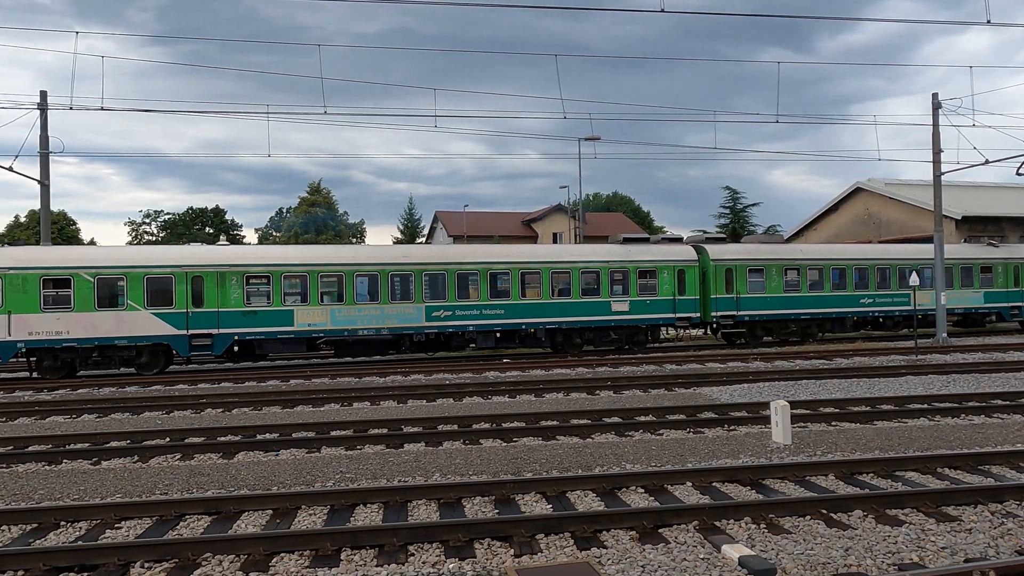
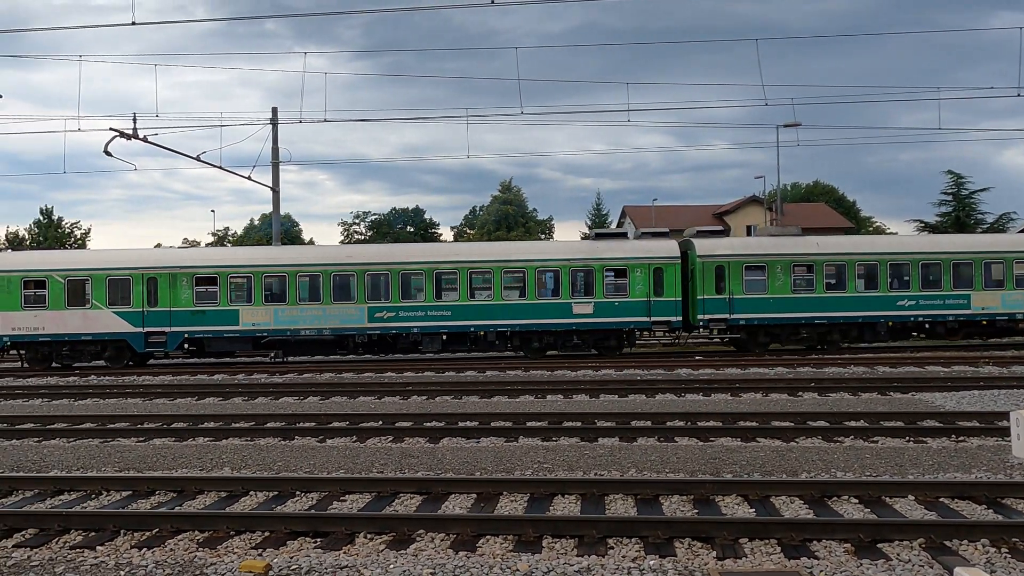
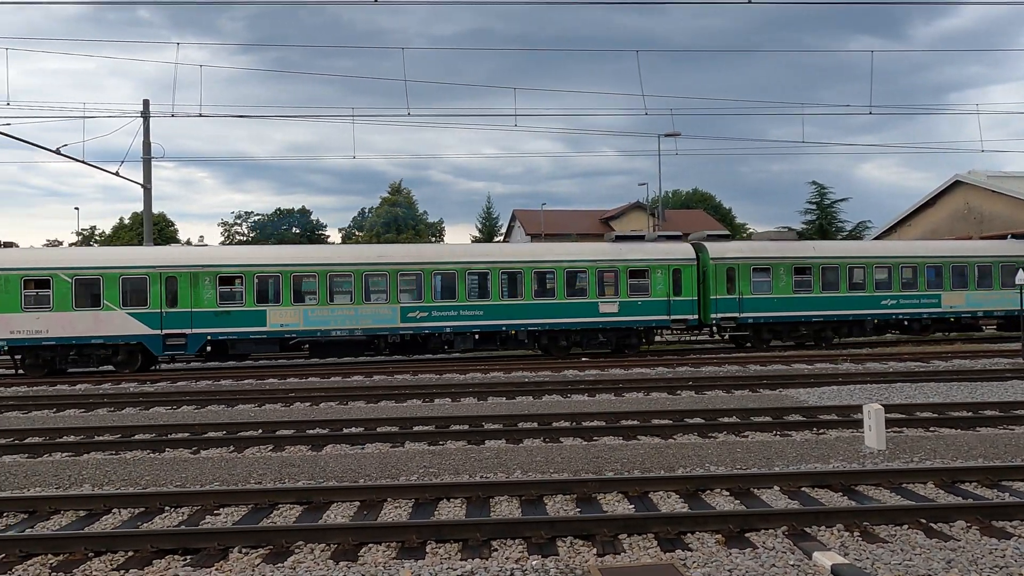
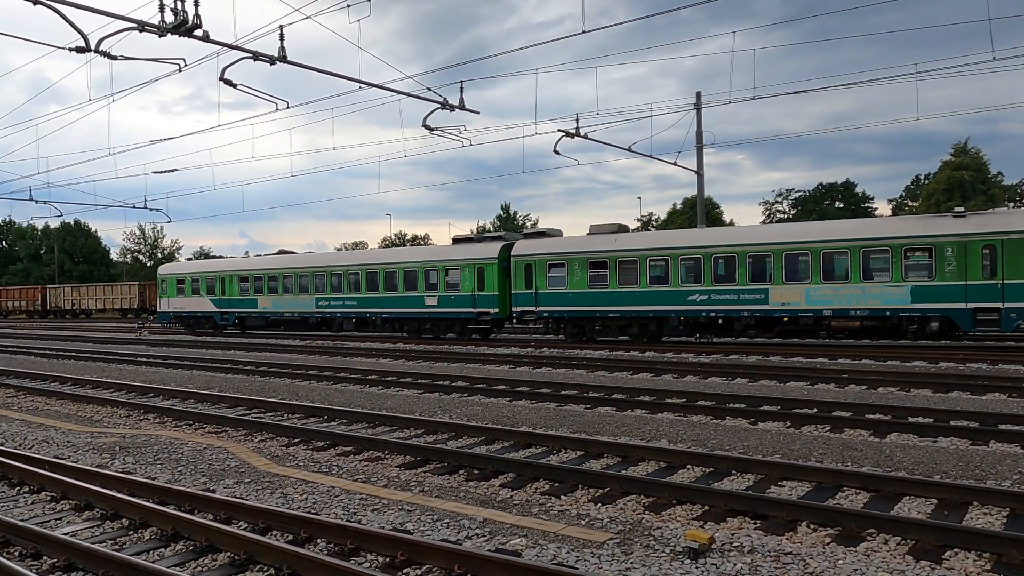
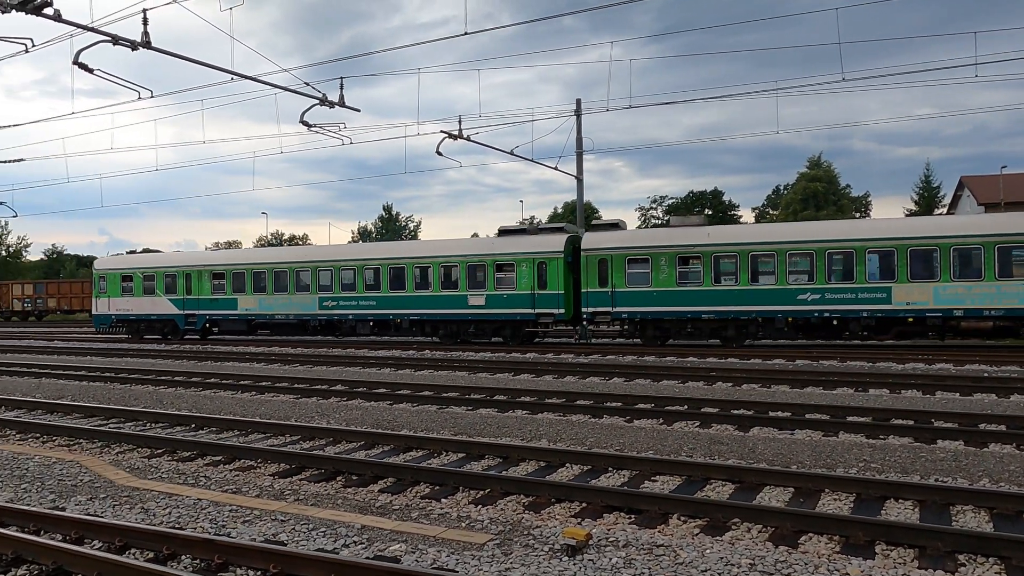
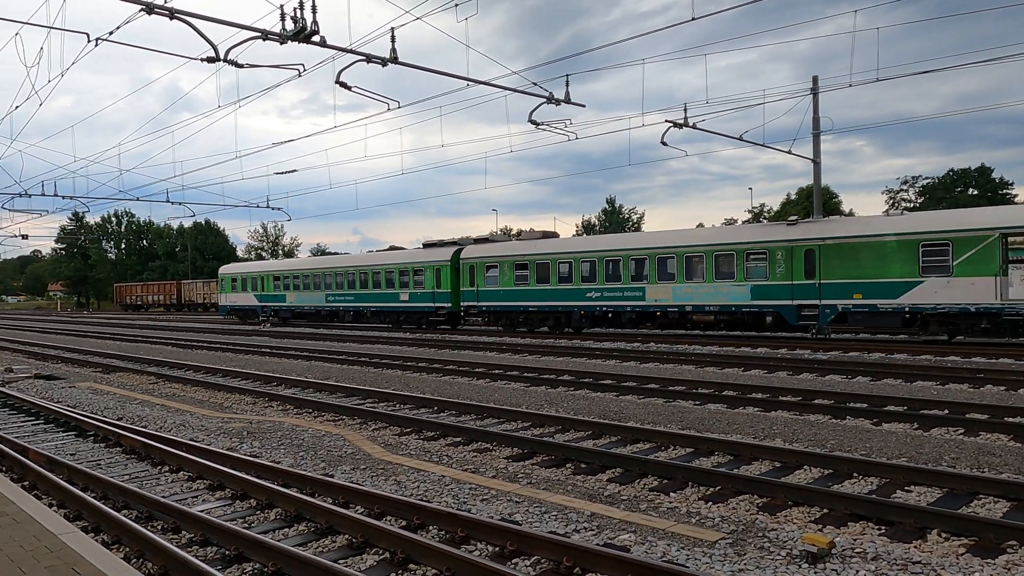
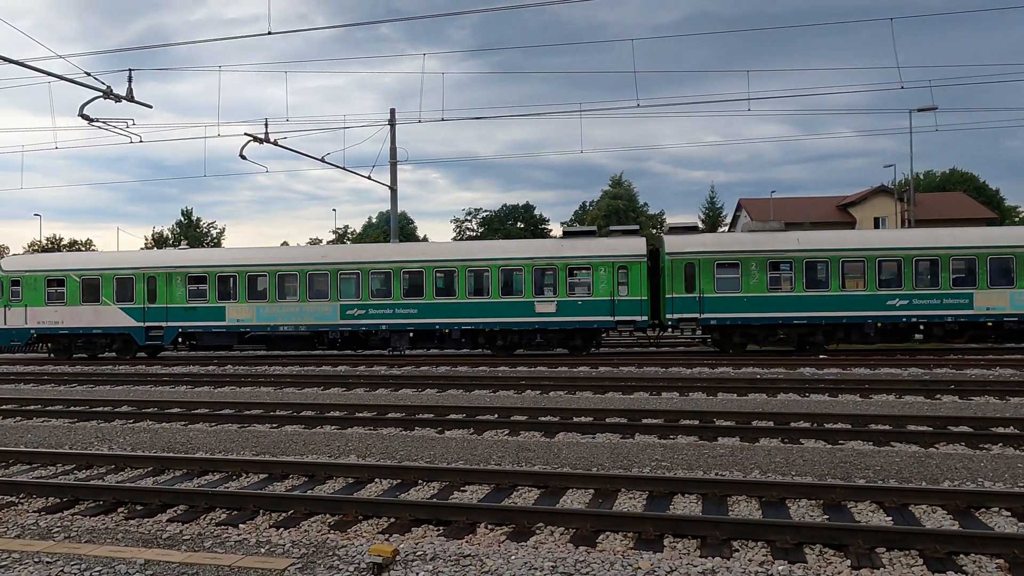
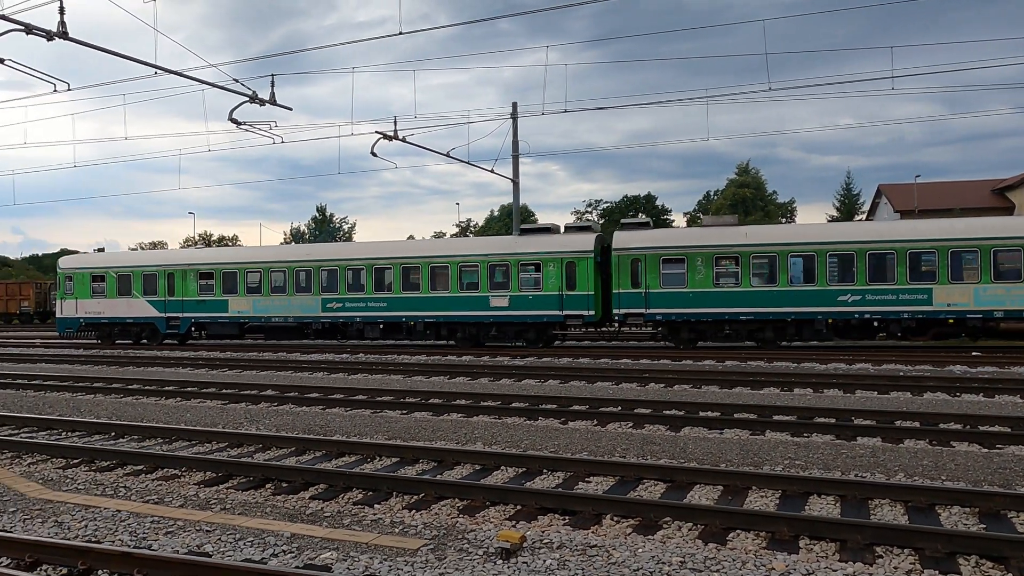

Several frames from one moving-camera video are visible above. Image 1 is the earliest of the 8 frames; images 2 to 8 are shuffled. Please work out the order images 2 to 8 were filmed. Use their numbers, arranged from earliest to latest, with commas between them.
3, 2, 7, 8, 5, 4, 6
